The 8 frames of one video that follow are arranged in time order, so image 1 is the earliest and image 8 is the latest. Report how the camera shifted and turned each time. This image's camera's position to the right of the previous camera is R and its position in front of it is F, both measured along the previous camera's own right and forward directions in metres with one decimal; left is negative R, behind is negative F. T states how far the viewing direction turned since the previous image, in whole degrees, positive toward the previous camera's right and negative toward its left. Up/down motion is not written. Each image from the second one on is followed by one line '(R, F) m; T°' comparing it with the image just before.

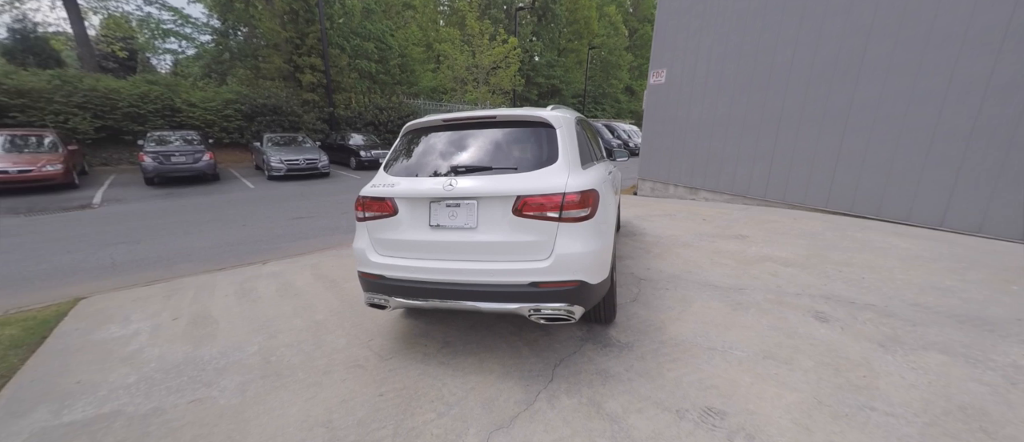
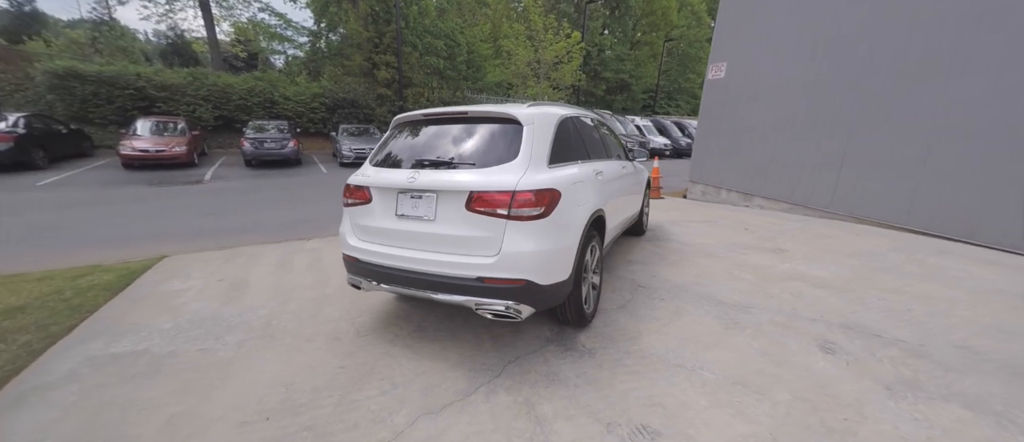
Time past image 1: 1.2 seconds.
(+0.8, 0.0) m; -11°
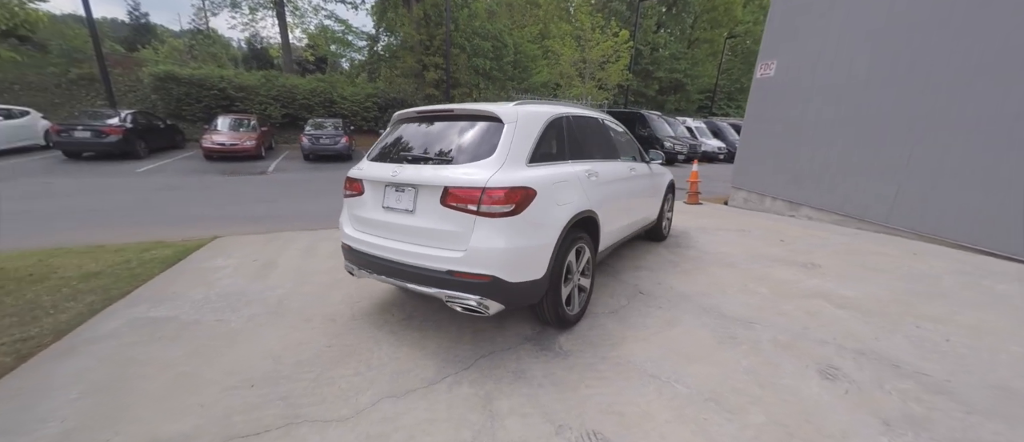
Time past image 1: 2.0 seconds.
(+0.5, 0.0) m; -8°
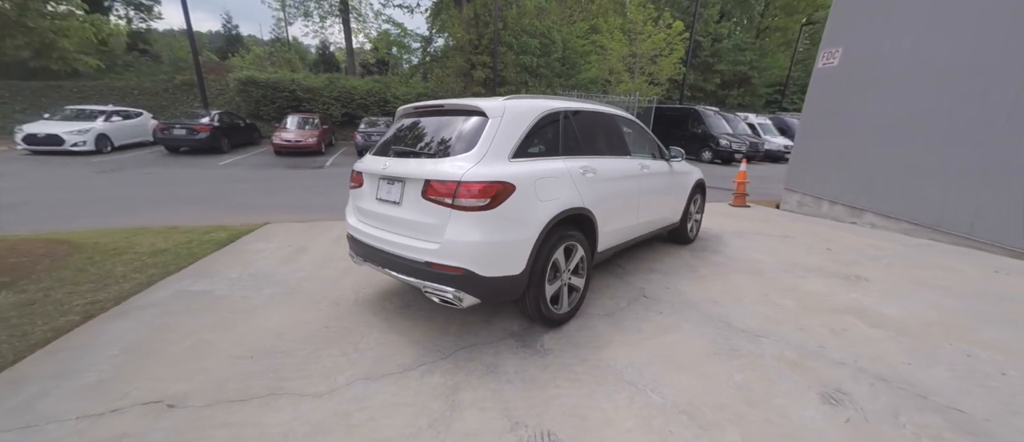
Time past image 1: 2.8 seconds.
(+0.5, 0.0) m; -8°
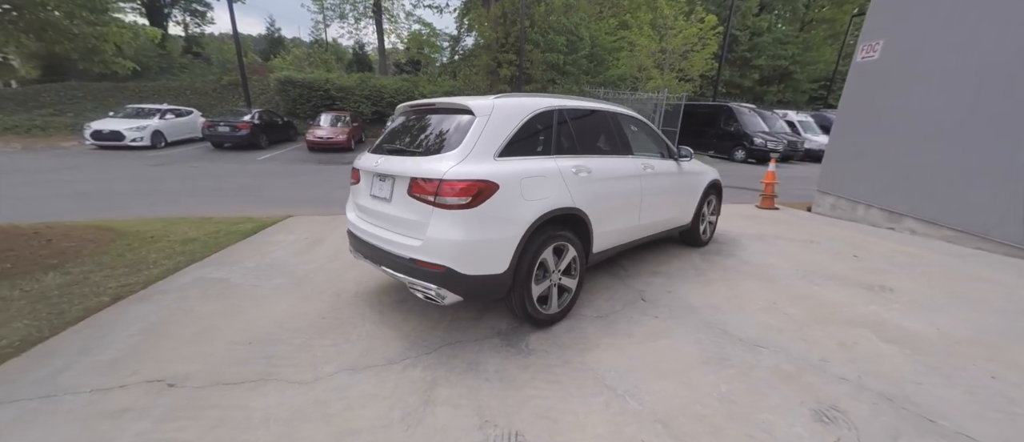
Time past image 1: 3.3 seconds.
(+0.3, 0.0) m; -5°
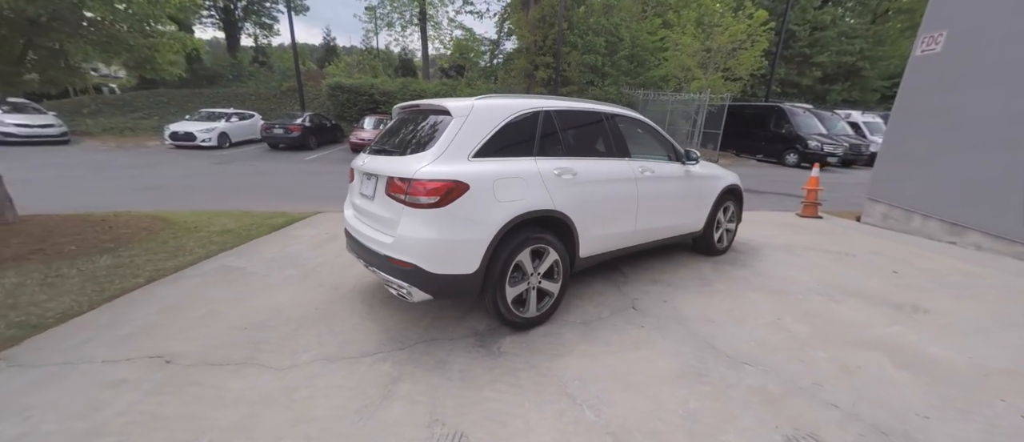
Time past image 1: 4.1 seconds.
(+0.5, 0.0) m; -7°
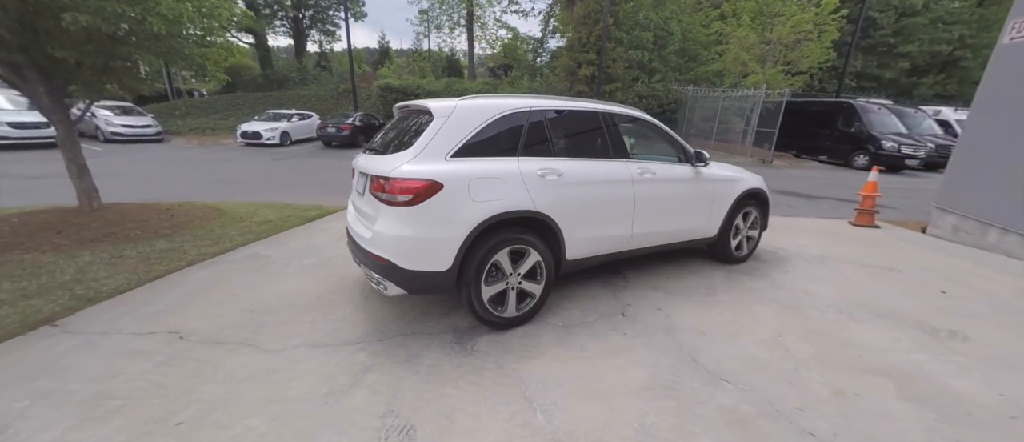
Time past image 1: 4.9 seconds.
(+0.5, 0.0) m; -8°
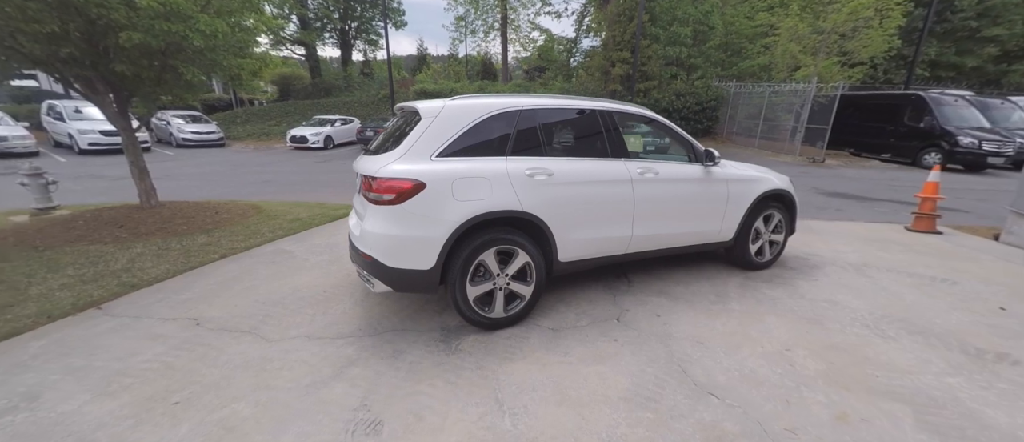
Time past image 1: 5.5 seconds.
(+0.4, +0.1) m; -6°
